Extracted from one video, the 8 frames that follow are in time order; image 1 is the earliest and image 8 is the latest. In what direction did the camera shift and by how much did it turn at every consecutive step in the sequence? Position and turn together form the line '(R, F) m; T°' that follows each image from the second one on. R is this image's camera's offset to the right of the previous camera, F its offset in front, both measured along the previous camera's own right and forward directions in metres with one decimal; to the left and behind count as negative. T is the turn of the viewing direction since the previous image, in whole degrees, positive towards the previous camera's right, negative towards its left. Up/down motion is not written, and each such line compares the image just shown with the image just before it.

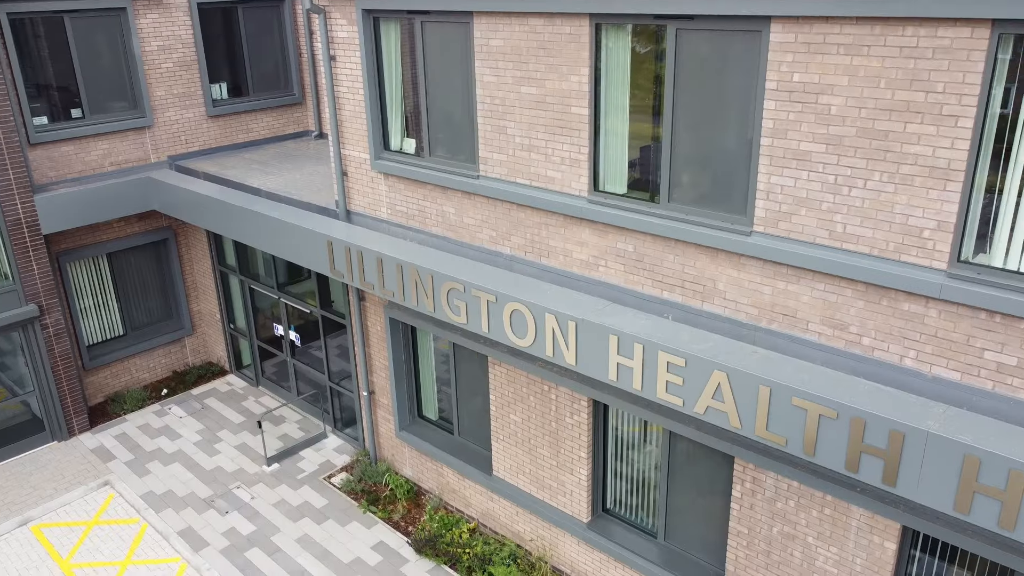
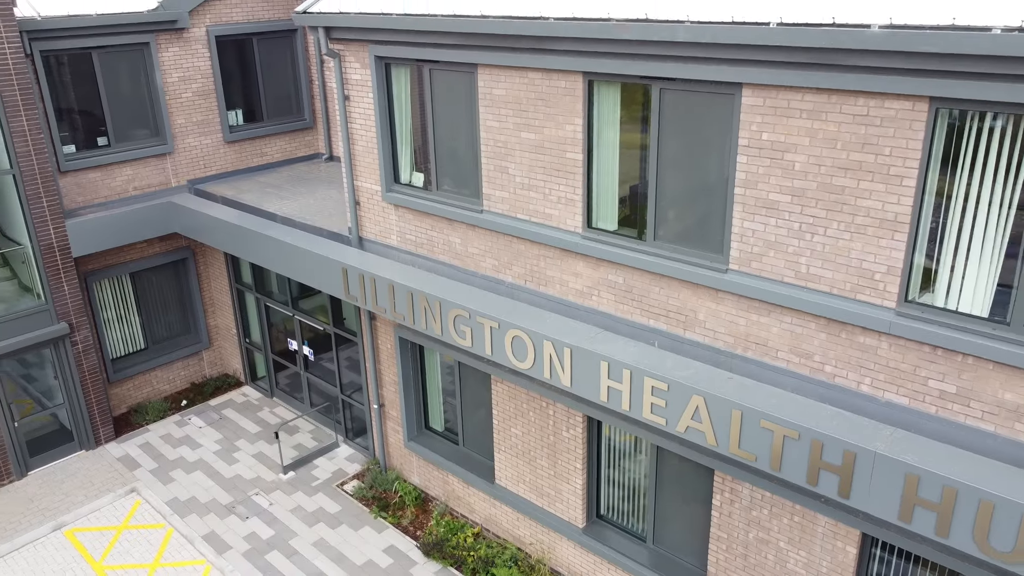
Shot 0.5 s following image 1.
(0.0, -0.8) m; 0°
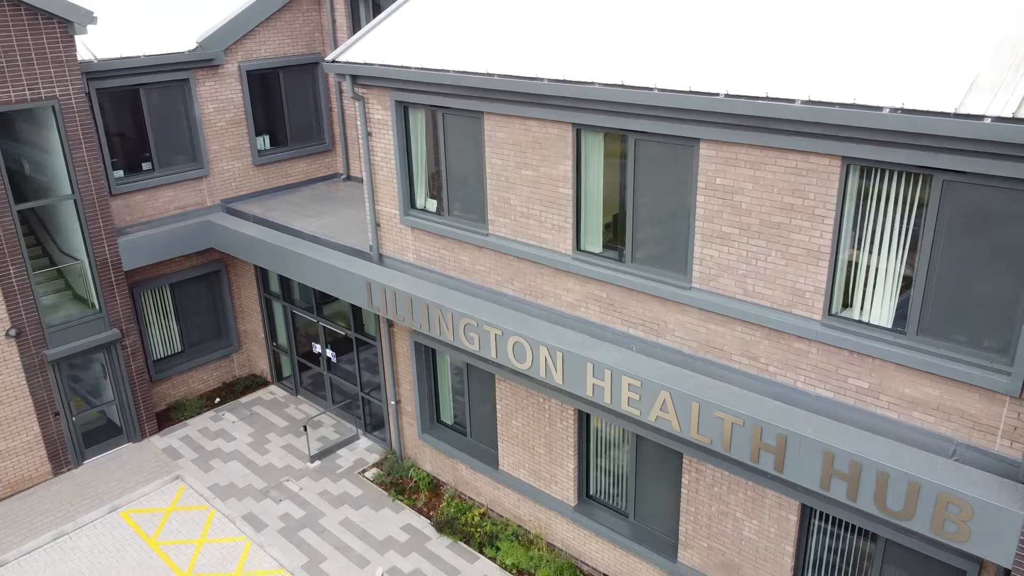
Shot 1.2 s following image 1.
(0.0, -1.7) m; 0°
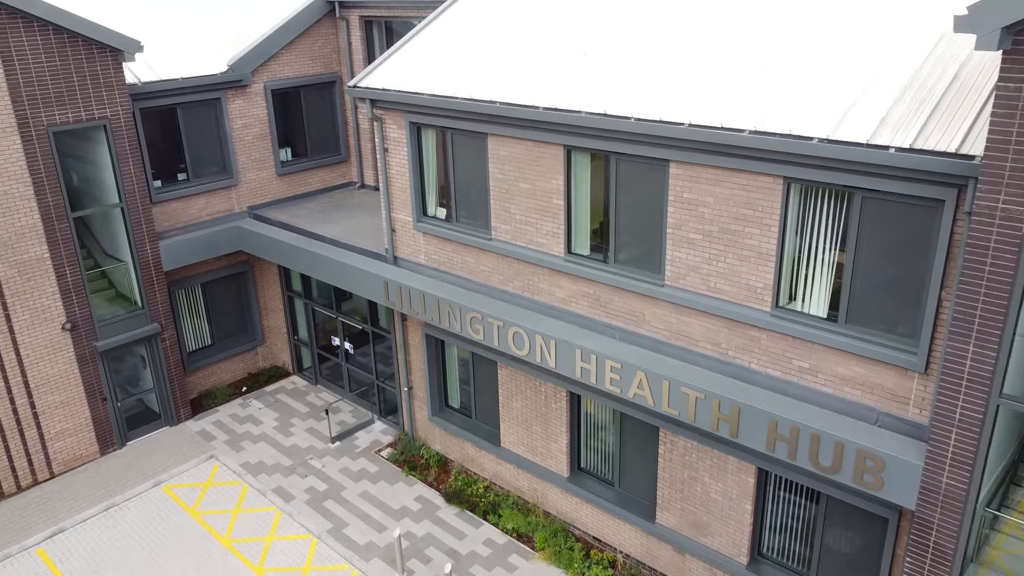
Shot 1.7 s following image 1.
(0.0, -1.7) m; 0°
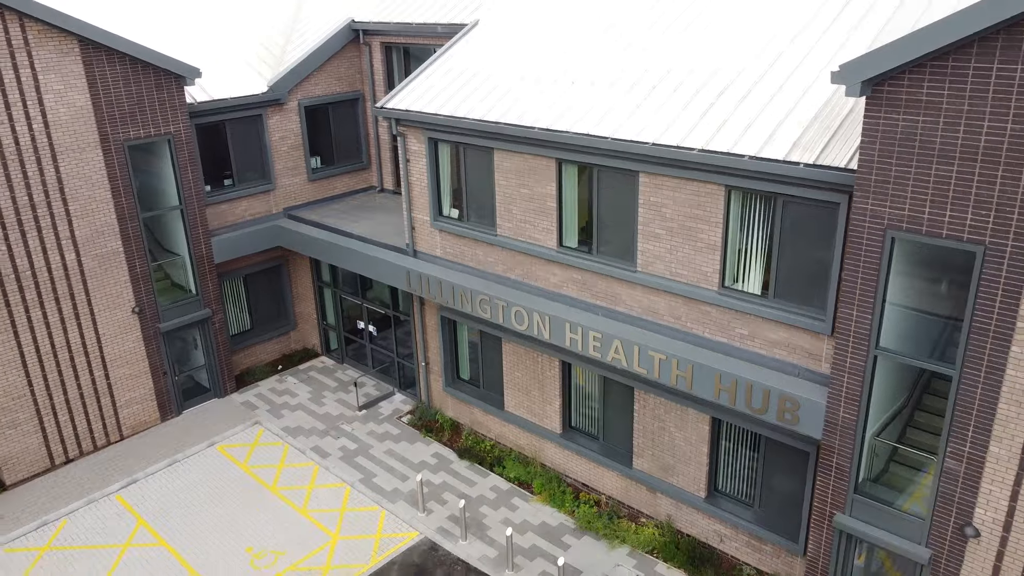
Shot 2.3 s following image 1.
(0.0, -2.7) m; 0°
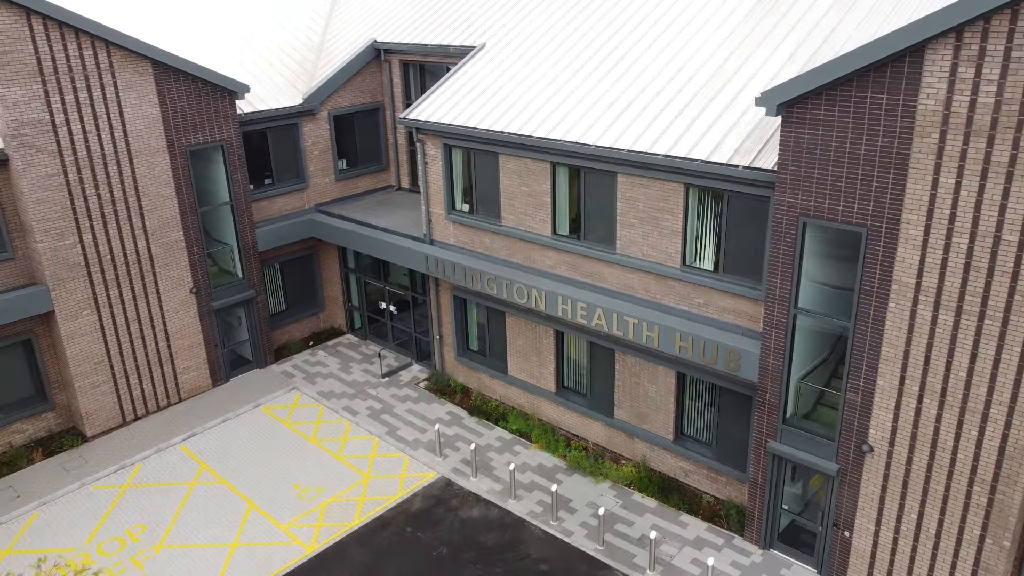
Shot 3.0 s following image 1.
(-0.1, -3.1) m; 0°
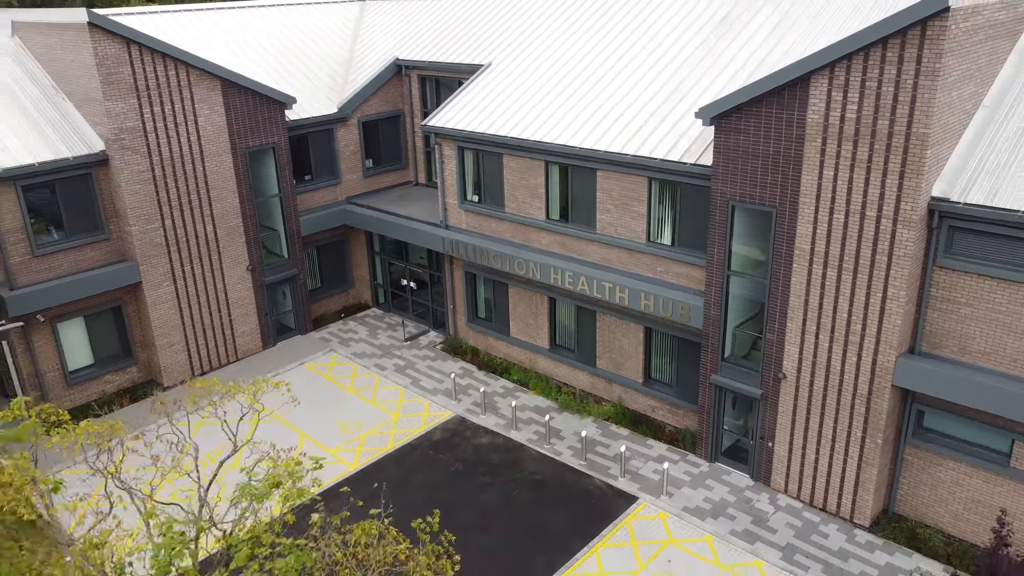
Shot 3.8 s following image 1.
(0.0, -4.4) m; 0°
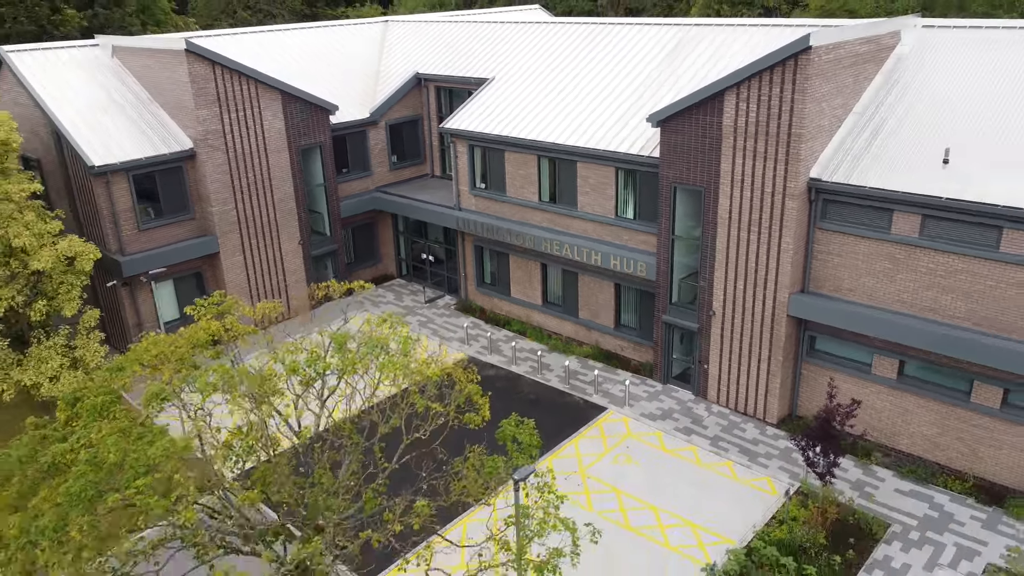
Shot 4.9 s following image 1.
(+0.1, -6.2) m; 0°
